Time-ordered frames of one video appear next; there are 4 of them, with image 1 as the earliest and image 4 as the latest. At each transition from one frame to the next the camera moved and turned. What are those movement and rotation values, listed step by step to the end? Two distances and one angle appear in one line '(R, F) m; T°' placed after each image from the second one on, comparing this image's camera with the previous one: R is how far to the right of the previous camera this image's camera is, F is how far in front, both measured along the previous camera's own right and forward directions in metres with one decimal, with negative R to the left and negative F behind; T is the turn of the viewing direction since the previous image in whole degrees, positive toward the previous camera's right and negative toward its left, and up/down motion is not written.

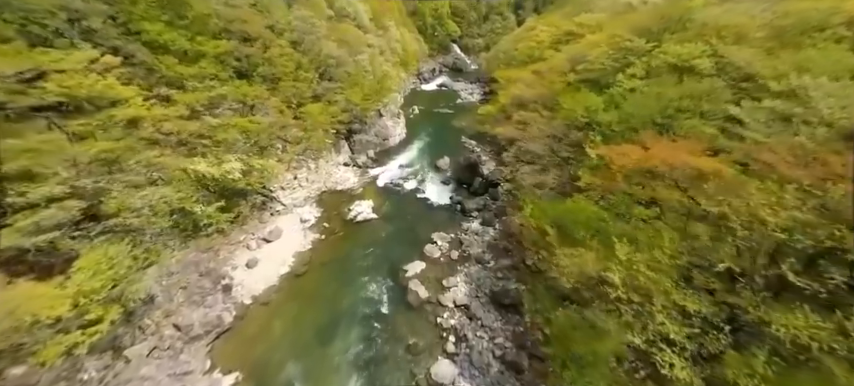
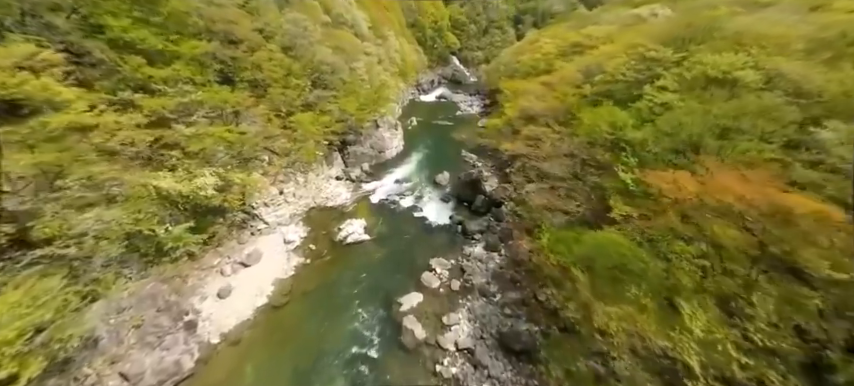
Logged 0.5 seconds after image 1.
(-0.1, +1.8) m; +1°
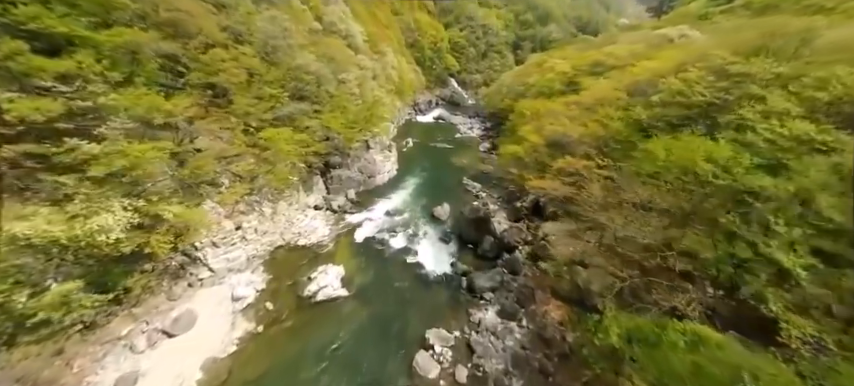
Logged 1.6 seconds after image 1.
(-0.3, +4.0) m; +1°
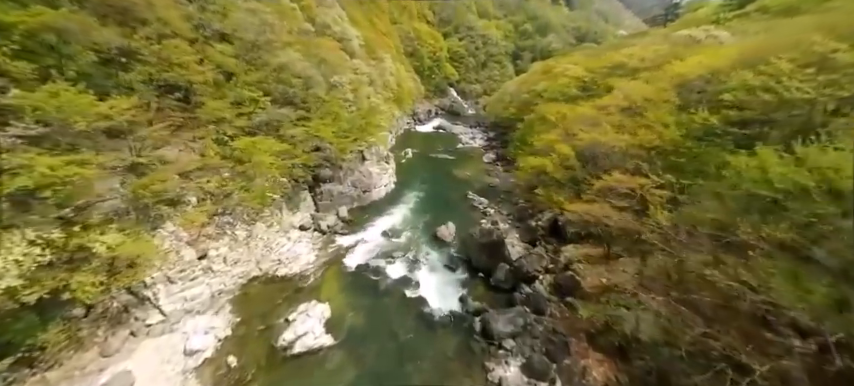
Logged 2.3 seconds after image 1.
(-0.3, +2.6) m; 0°
